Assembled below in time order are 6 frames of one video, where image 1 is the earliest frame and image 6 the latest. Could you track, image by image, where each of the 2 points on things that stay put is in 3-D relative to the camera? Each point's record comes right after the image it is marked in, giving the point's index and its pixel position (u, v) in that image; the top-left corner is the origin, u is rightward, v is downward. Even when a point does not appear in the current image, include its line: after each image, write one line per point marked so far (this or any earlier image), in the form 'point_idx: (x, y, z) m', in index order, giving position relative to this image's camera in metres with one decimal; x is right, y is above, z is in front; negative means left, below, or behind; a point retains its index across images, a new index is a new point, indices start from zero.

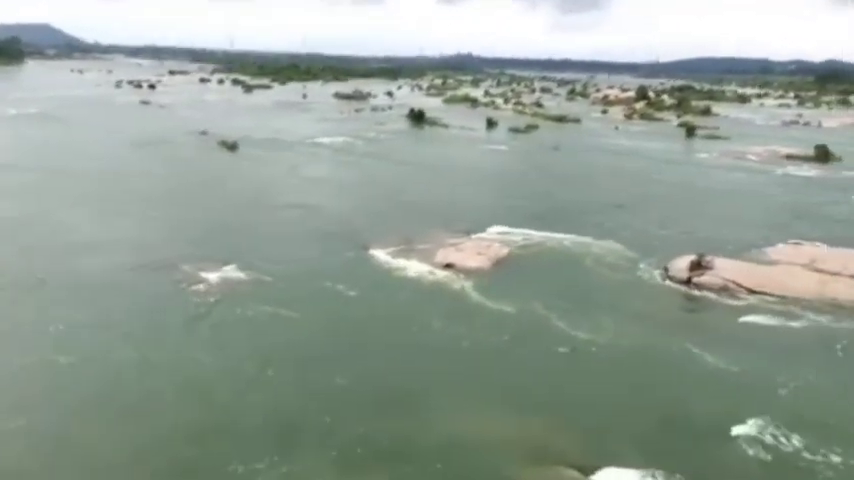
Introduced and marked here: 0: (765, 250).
0: (+7.5, -0.2, +16.8) m
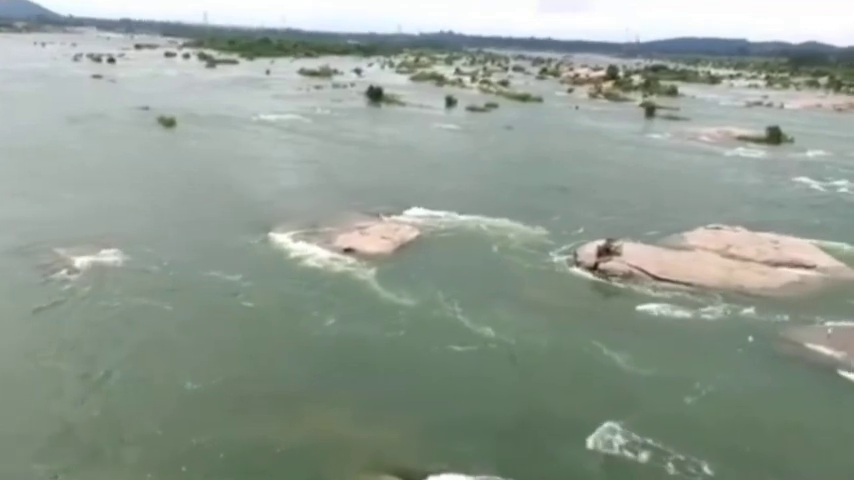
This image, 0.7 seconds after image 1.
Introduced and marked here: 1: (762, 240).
0: (+5.6, +0.1, +16.3) m
1: (+7.0, 0.0, +15.7) m
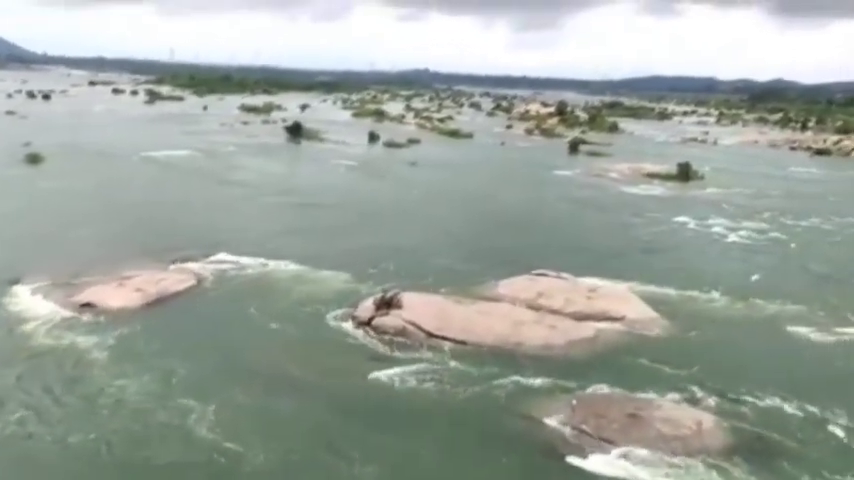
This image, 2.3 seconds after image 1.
0: (+1.4, -0.8, +14.8) m
1: (+2.9, -0.9, +14.2) m
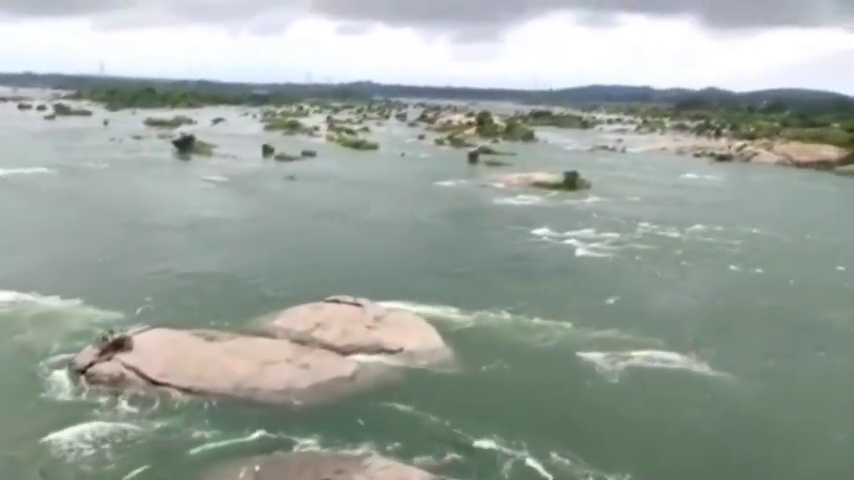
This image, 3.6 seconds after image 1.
0: (-2.6, -1.3, +13.1) m
1: (-1.1, -1.3, +12.6) m
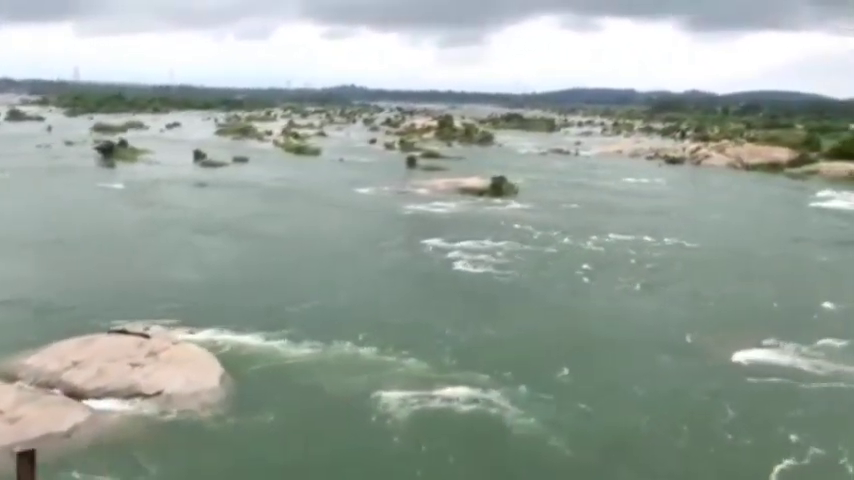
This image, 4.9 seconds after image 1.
0: (-5.7, -1.6, +11.2) m
1: (-4.2, -1.6, +10.7) m
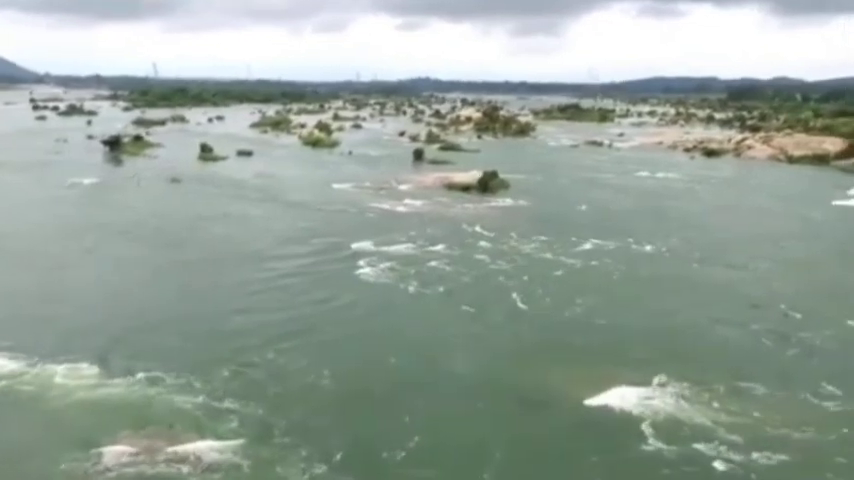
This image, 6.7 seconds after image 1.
0: (-8.5, -1.8, +9.6) m
1: (-7.0, -1.8, +9.0) m
